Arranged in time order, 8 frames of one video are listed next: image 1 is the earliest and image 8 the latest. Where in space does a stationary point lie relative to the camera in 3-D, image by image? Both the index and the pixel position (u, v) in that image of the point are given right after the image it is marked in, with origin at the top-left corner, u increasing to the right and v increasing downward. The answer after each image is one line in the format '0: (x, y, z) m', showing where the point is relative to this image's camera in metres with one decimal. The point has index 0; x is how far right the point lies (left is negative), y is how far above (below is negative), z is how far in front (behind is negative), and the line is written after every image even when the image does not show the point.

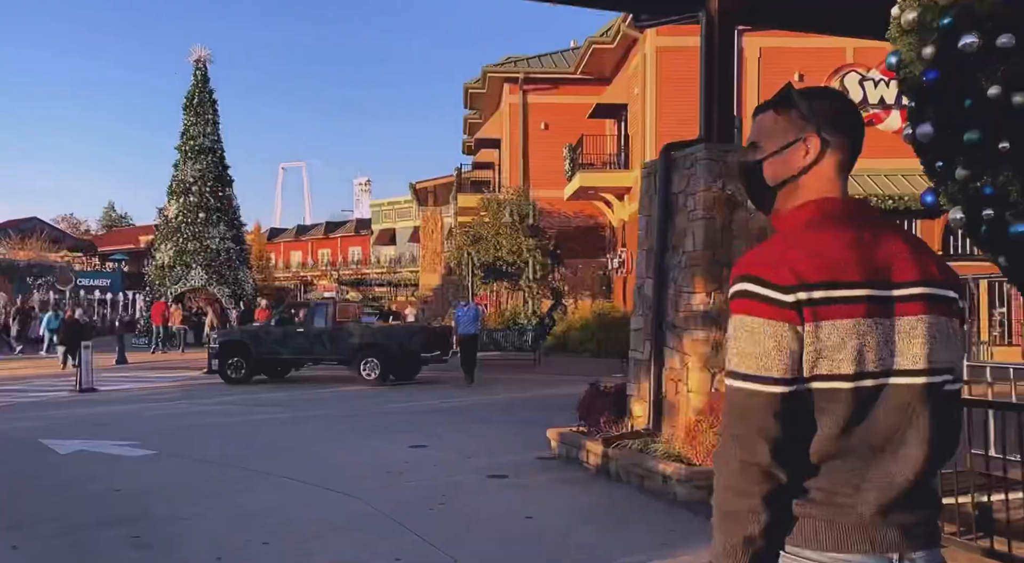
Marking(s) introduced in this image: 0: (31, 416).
0: (-8.1, -2.3, +15.3) m
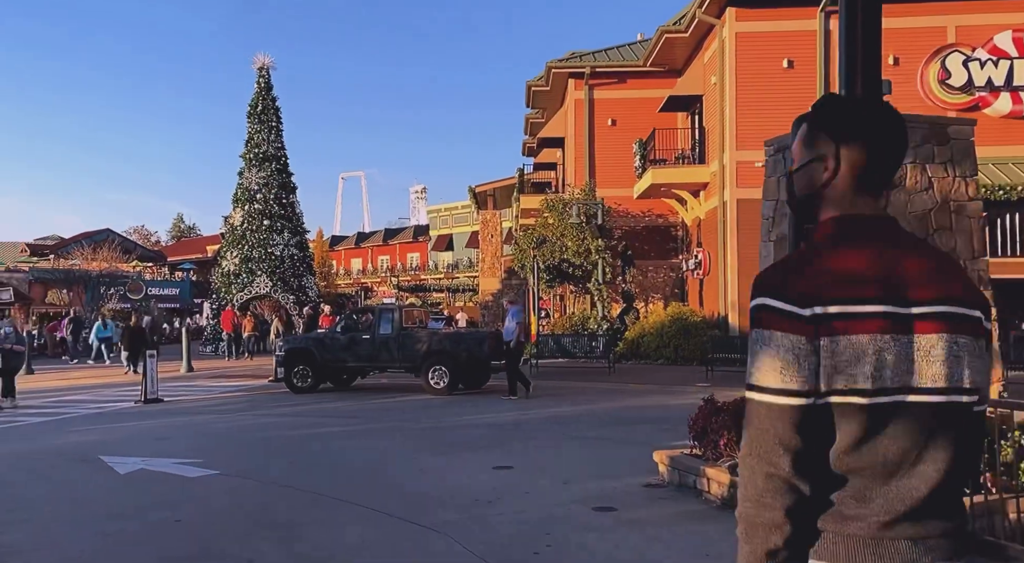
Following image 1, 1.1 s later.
0: (-6.8, -2.4, +14.8) m
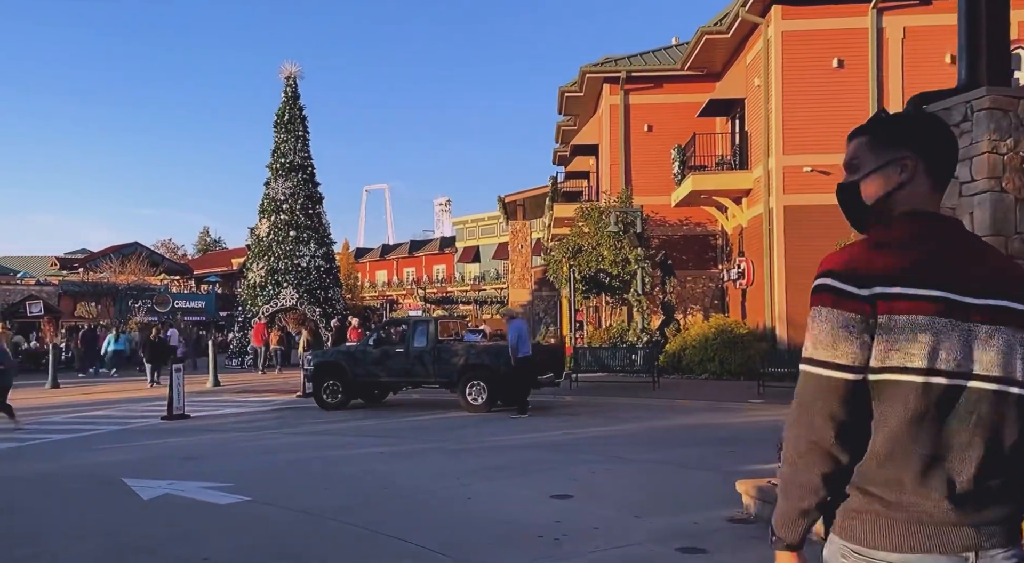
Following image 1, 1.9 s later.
0: (-6.1, -2.6, +14.3) m
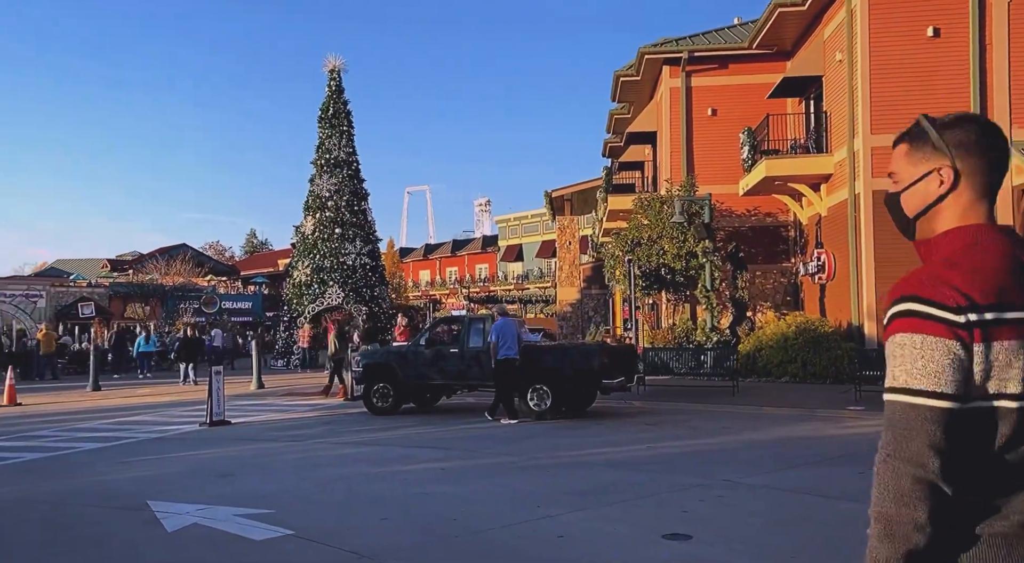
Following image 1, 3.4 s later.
0: (-5.1, -2.6, +13.1) m
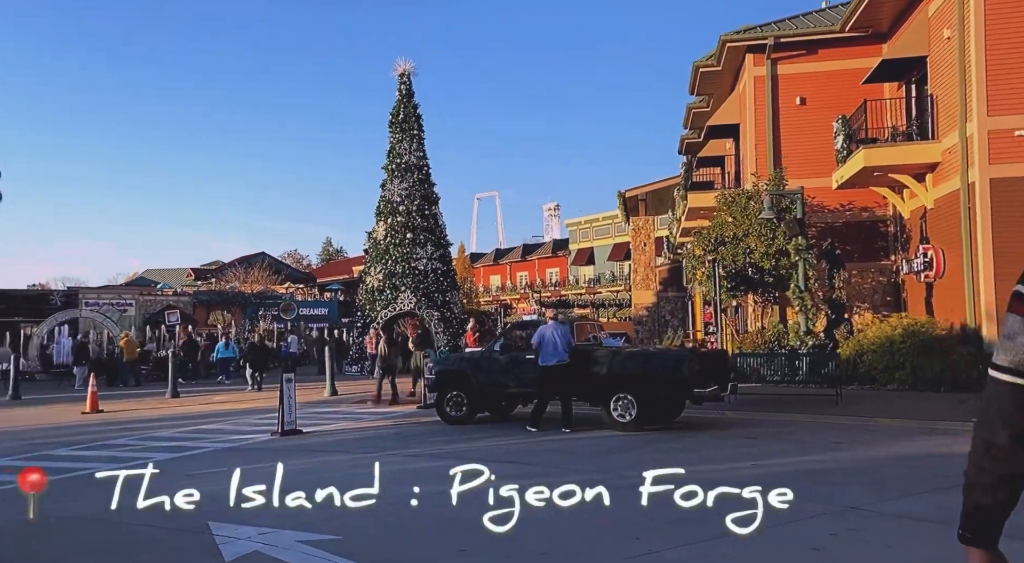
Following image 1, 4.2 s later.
0: (-4.0, -2.6, +12.5) m
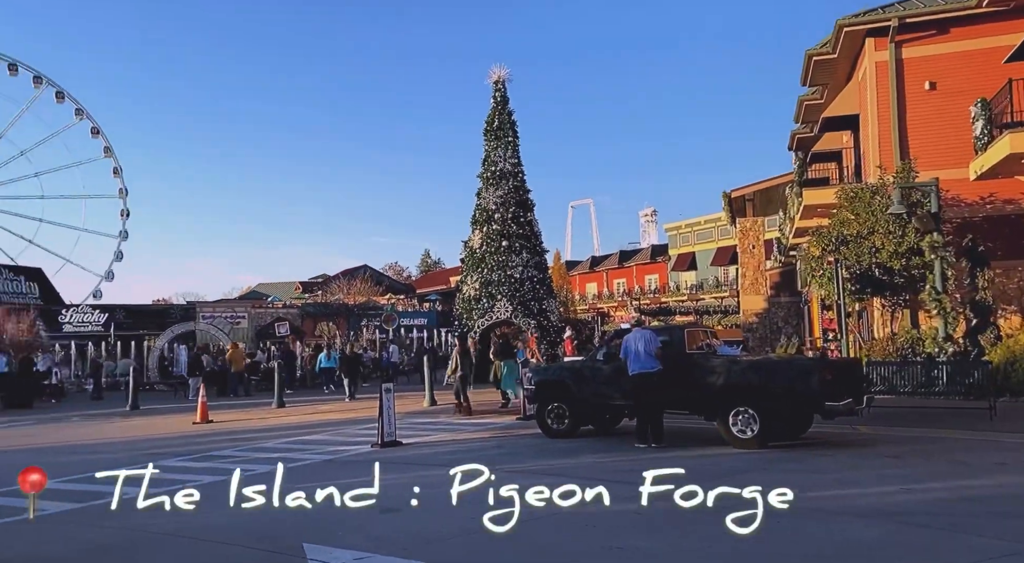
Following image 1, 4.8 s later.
0: (-2.5, -2.7, +11.7) m
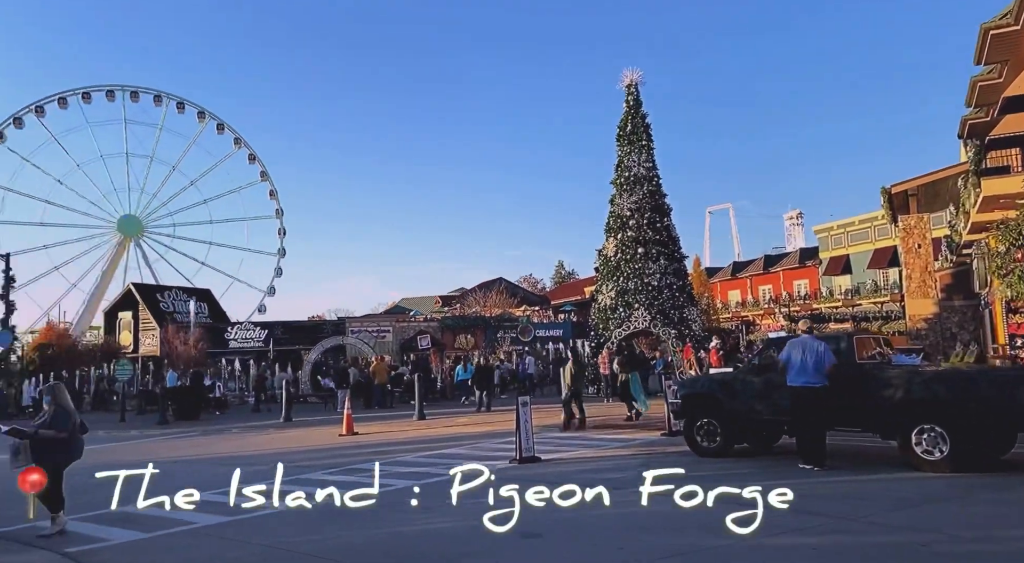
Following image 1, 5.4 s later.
0: (-0.7, -2.8, +10.8) m
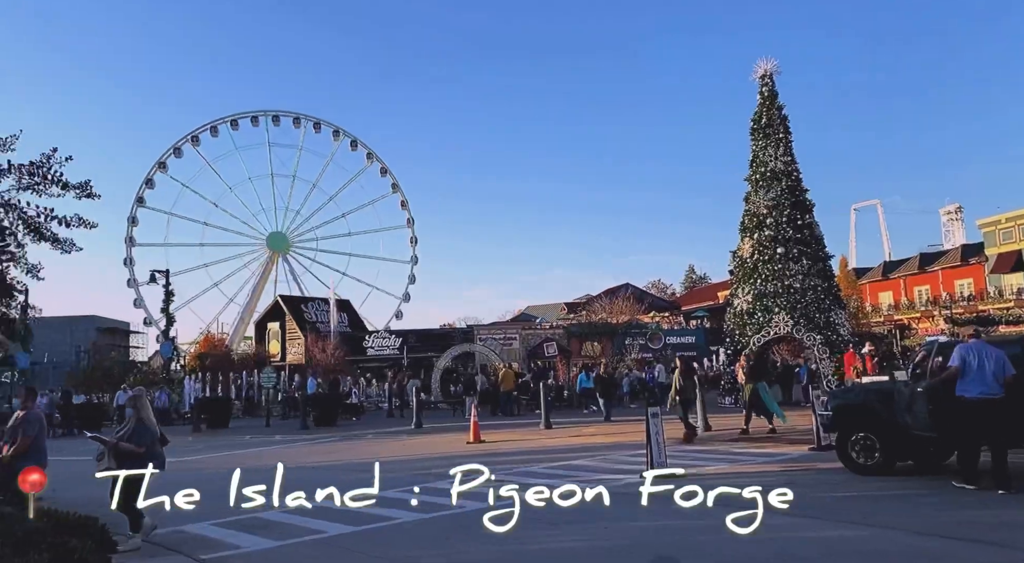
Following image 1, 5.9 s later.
0: (+0.7, -2.7, +9.2) m
